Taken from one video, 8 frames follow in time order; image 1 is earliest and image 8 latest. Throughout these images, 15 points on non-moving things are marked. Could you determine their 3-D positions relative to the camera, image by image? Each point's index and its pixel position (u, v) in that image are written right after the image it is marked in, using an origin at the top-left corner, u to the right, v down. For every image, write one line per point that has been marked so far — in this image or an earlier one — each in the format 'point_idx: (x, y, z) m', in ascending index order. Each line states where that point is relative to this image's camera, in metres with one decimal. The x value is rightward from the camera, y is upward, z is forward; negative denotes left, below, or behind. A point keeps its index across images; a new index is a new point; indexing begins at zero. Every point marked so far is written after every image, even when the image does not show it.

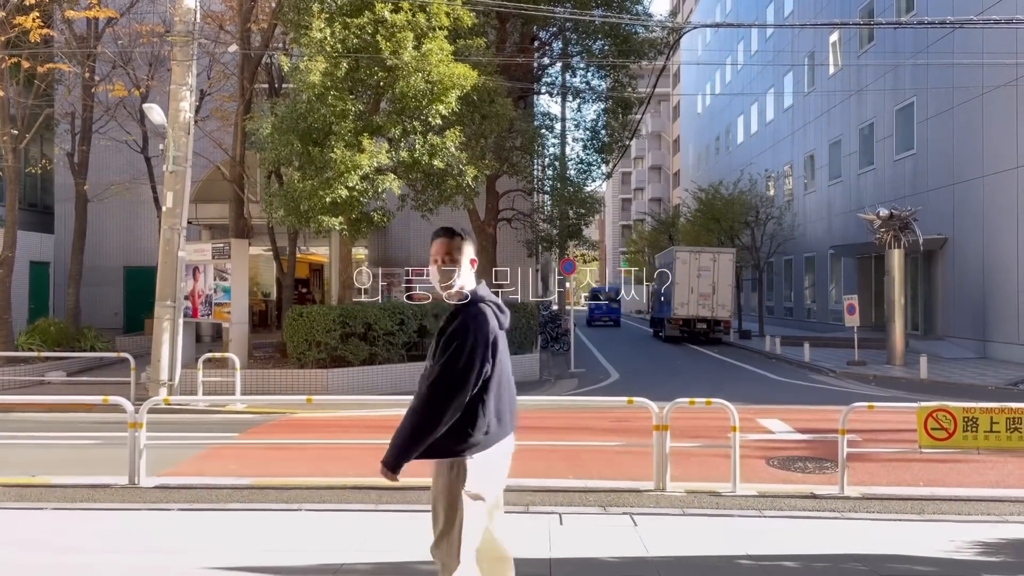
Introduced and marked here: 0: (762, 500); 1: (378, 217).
0: (+2.1, -1.8, +7.1) m
1: (-2.3, +1.2, +14.8) m
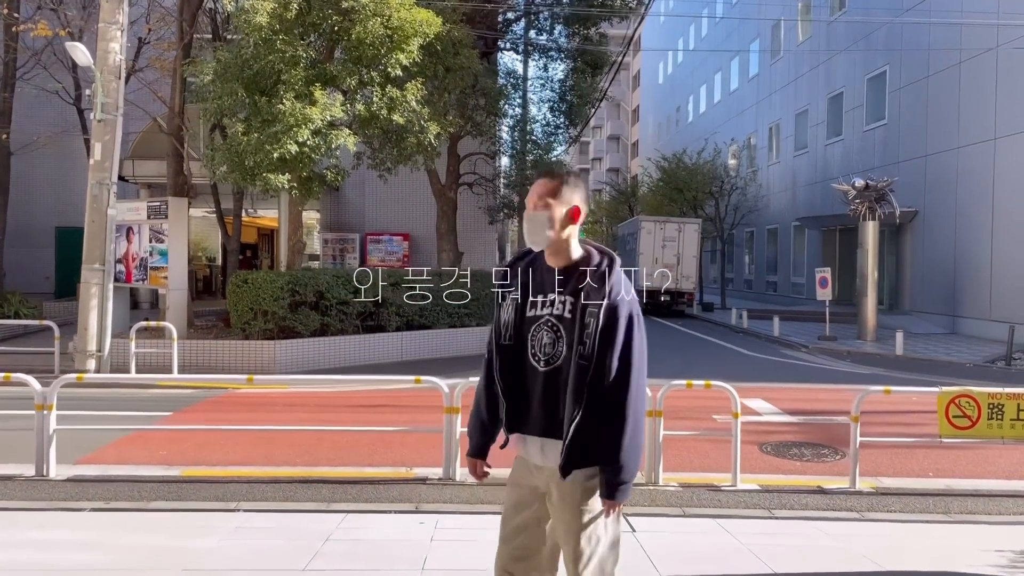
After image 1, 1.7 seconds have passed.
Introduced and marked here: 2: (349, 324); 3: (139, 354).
0: (+1.9, -1.5, +6.3) m
1: (-2.9, +1.8, +13.6) m
2: (-2.8, -0.6, +14.7) m
3: (-5.6, -1.0, +12.9) m
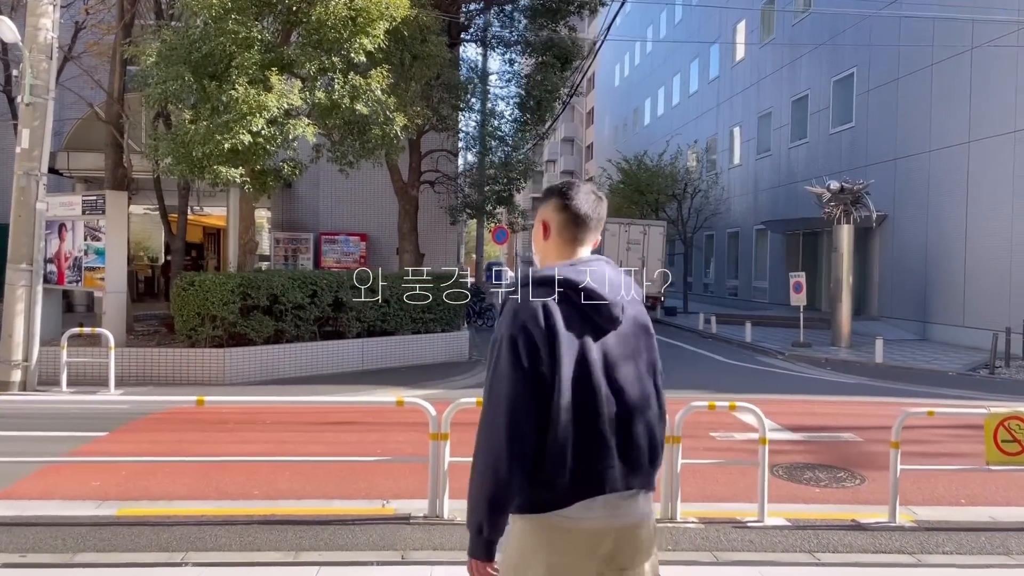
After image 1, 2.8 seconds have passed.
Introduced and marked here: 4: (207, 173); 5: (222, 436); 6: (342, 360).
0: (+1.9, -1.6, +5.6) m
1: (-3.3, +1.7, +12.5) m
2: (-3.3, -0.7, +13.6) m
3: (-6.0, -1.0, +11.7) m
4: (-4.2, +1.6, +11.7) m
5: (-2.8, -1.4, +8.3) m
6: (-2.8, -1.2, +13.9) m
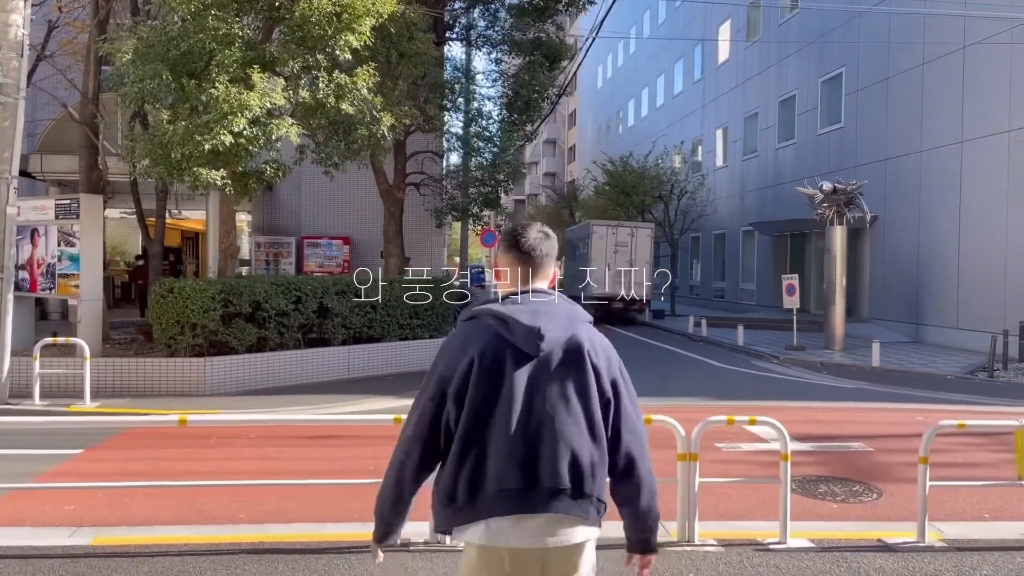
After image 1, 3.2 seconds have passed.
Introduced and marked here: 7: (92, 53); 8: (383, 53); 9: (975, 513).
0: (+1.9, -1.6, +5.2) m
1: (-3.4, +1.6, +12.1) m
2: (-3.4, -0.8, +13.2) m
3: (-6.1, -1.1, +11.1) m
4: (-4.3, +1.5, +11.2) m
5: (-2.8, -1.5, +7.9) m
6: (-2.9, -1.3, +13.4) m
7: (-6.4, +3.6, +13.1) m
8: (-1.9, +3.5, +12.7) m
9: (+3.5, -1.7, +6.4) m
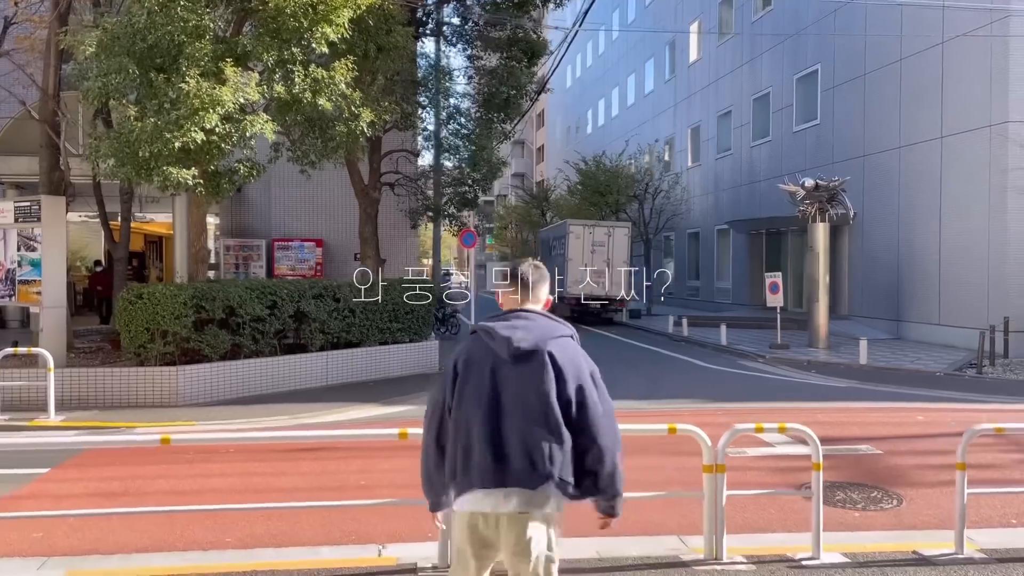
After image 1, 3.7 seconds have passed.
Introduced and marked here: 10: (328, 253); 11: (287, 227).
0: (+2.0, -1.6, +4.9) m
1: (-3.6, +1.6, +11.5) m
2: (-3.6, -0.8, +12.6) m
3: (-6.2, -1.2, +10.5) m
4: (-4.4, +1.4, +10.6) m
5: (-2.8, -1.6, +7.4) m
6: (-3.1, -1.3, +12.9) m
7: (-6.7, +3.5, +12.5) m
8: (-2.2, +3.5, +12.2) m
9: (+3.5, -1.7, +6.2) m
10: (-4.3, +0.8, +19.9) m
11: (-5.2, +1.4, +19.7) m
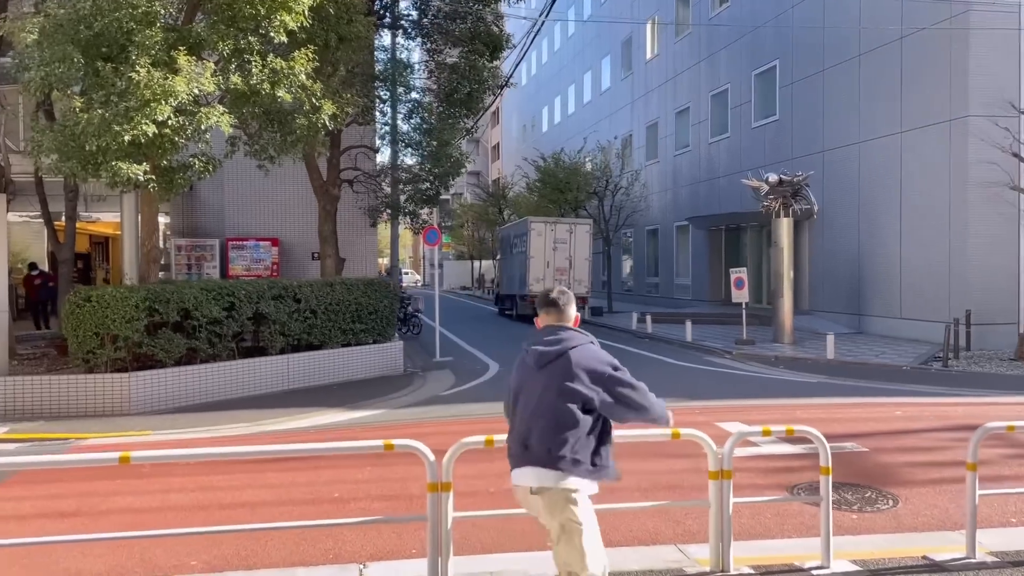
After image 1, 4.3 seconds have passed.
0: (+2.0, -1.6, +4.6) m
1: (-4.0, +1.6, +11.0) m
2: (-4.1, -0.8, +12.1) m
3: (-6.5, -1.3, +9.8) m
4: (-4.8, +1.4, +10.0) m
5: (-3.0, -1.6, +6.9) m
6: (-3.6, -1.3, +12.3) m
7: (-7.2, +3.5, +11.7) m
8: (-2.6, +3.5, +11.8) m
9: (+3.4, -1.6, +6.0) m
10: (-5.1, +0.8, +19.3) m
11: (-6.0, +1.4, +19.0) m
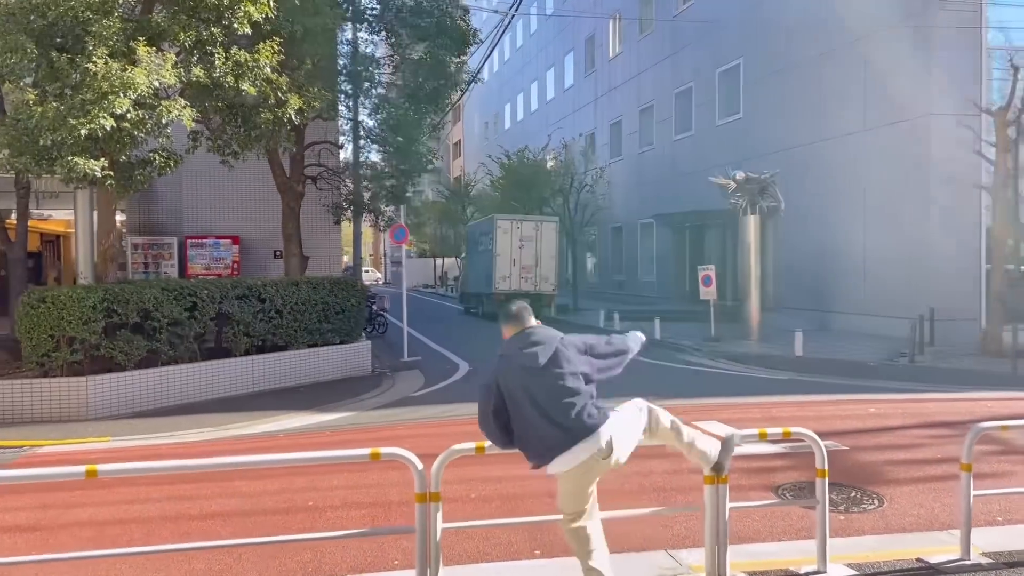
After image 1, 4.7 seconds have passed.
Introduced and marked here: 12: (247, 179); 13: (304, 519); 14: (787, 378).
0: (+2.0, -1.6, +4.5) m
1: (-4.3, +1.6, +10.6) m
2: (-4.5, -0.8, +11.7) m
3: (-6.8, -1.3, +9.3) m
4: (-5.1, +1.4, +9.6) m
5: (-3.1, -1.6, +6.5) m
6: (-4.0, -1.3, +12.0) m
7: (-7.6, +3.5, +11.2) m
8: (-3.0, +3.5, +11.4) m
9: (+3.3, -1.6, +6.0) m
10: (-5.9, +0.8, +18.8) m
11: (-6.7, +1.4, +18.5) m
12: (-5.8, +2.4, +18.9) m
13: (-1.5, -1.6, +6.0) m
14: (+4.3, -1.4, +13.3) m
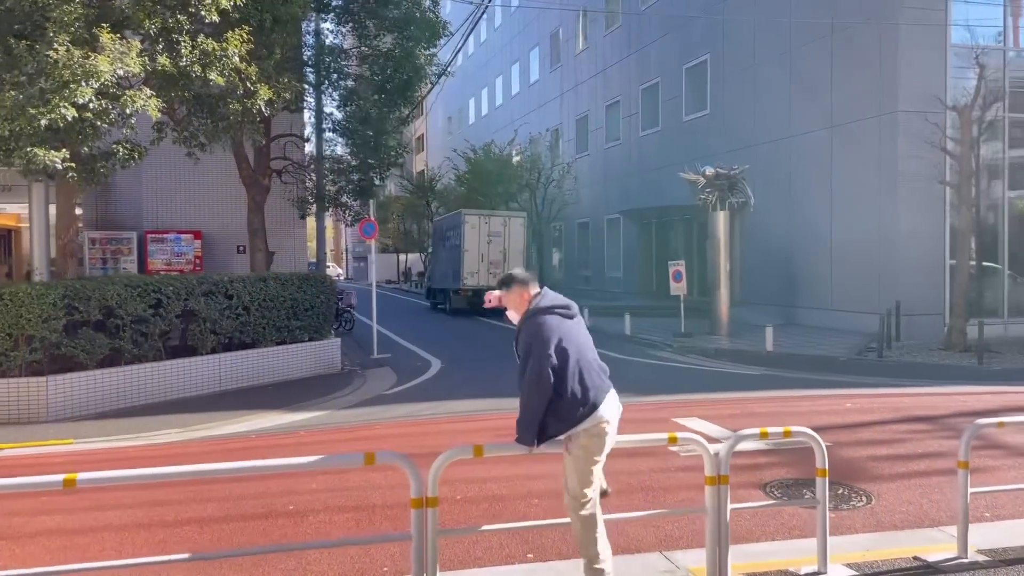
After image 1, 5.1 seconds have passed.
0: (+2.0, -1.6, +4.5) m
1: (-4.6, +1.6, +10.2) m
2: (-4.8, -0.8, +11.3) m
3: (-7.1, -1.3, +8.8) m
4: (-5.3, +1.4, +9.2) m
5: (-3.2, -1.6, +6.2) m
6: (-4.3, -1.3, +11.7) m
7: (-7.9, +3.5, +10.7) m
8: (-3.4, +3.5, +11.1) m
9: (+3.2, -1.6, +6.0) m
10: (-6.5, +0.9, +18.4) m
11: (-7.4, +1.5, +18.1) m
12: (-6.5, +2.5, +18.4) m
13: (-1.5, -1.6, +5.7) m
14: (+3.8, -1.3, +13.3) m
